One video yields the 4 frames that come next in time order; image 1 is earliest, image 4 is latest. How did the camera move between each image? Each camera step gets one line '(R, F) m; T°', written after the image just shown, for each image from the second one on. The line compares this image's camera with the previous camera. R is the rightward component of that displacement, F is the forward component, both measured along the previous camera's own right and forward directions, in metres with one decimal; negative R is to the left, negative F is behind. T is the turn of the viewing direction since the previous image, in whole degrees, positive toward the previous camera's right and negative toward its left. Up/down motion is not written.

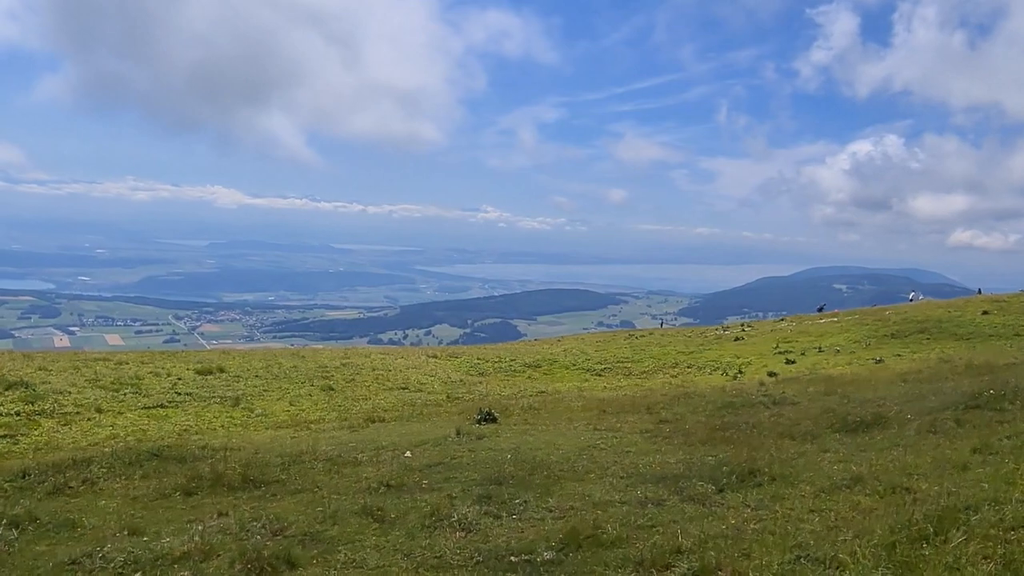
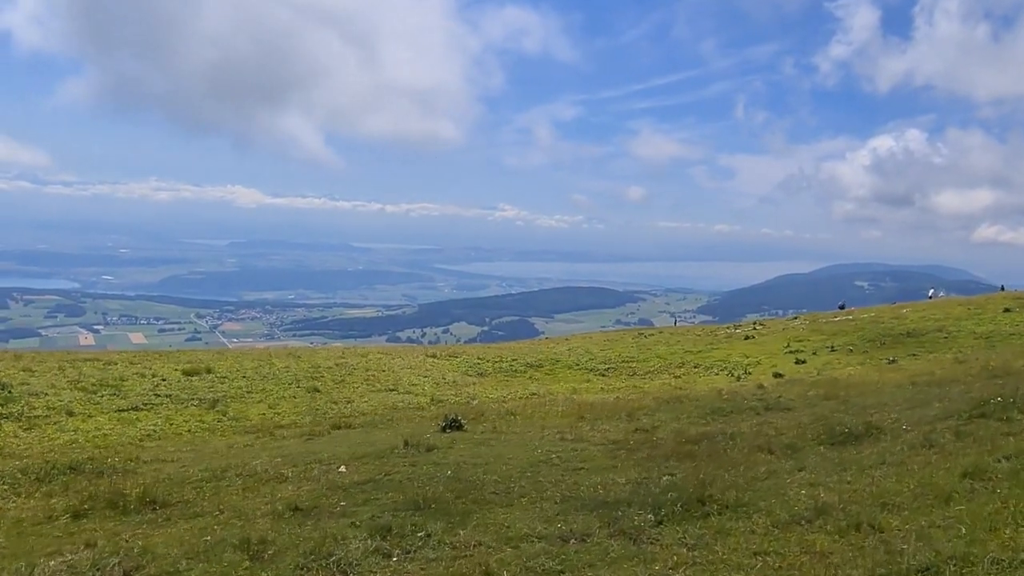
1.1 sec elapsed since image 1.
(+1.3, +1.4) m; -1°
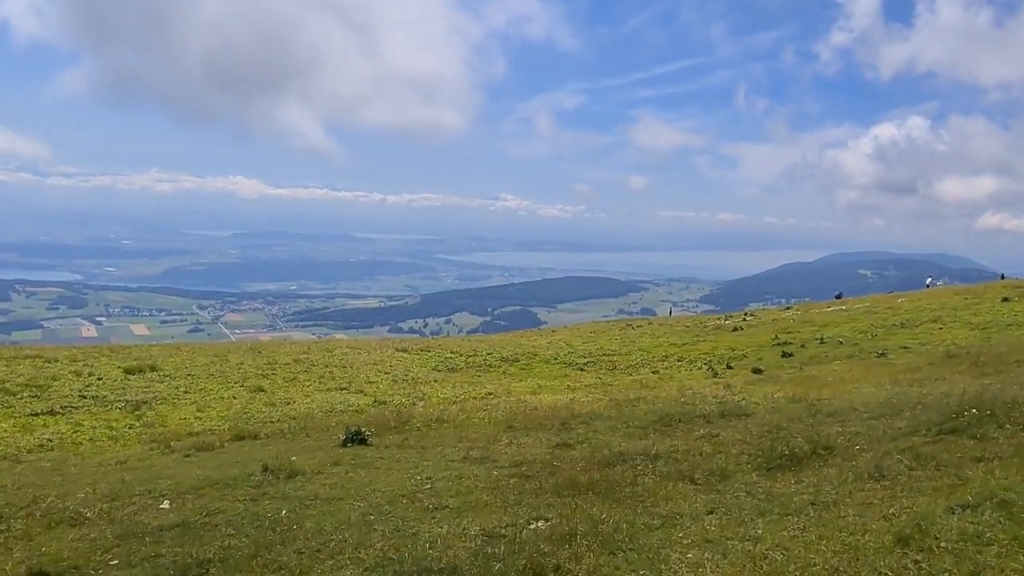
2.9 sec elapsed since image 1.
(+2.1, +2.4) m; 0°
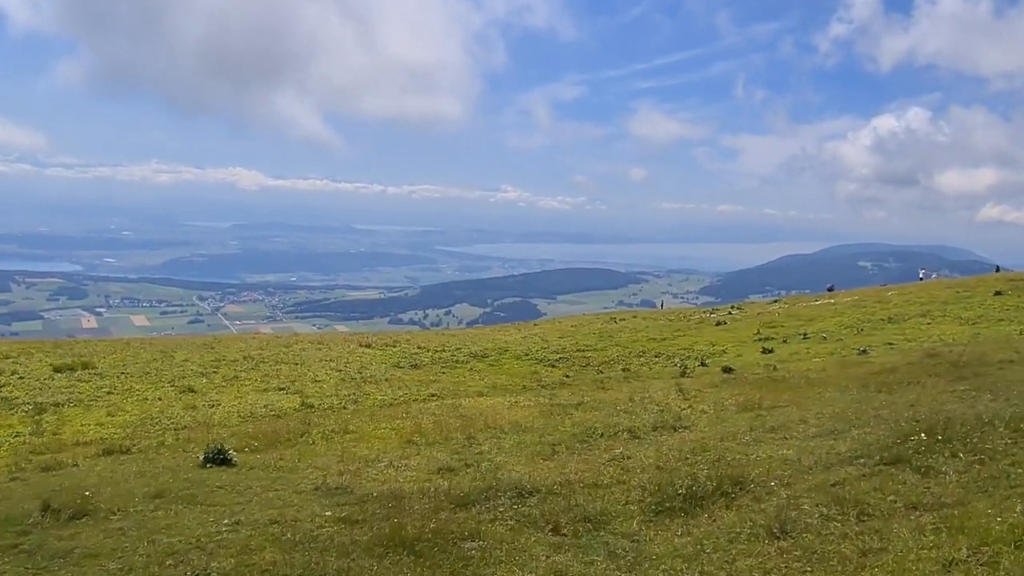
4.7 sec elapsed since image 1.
(+2.2, +2.3) m; 0°
